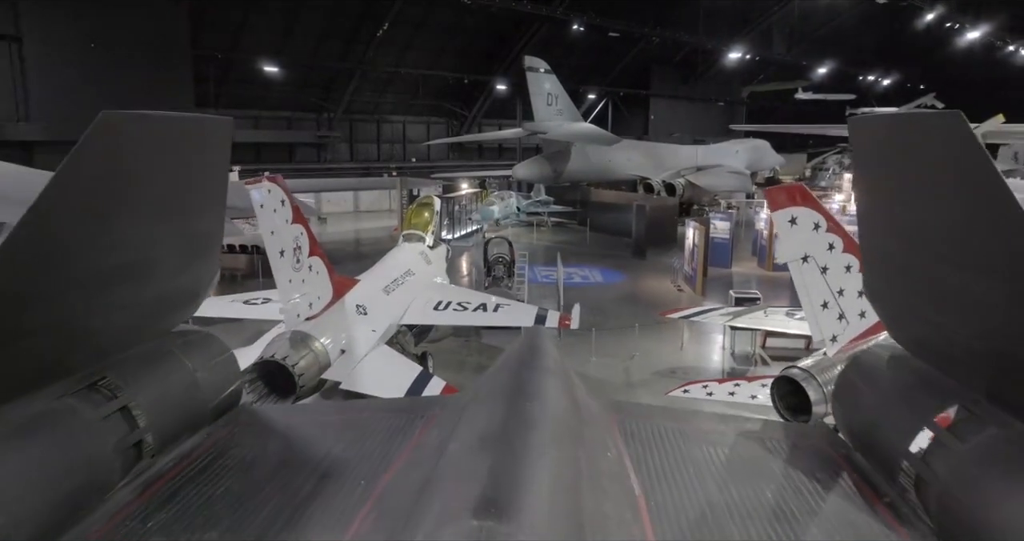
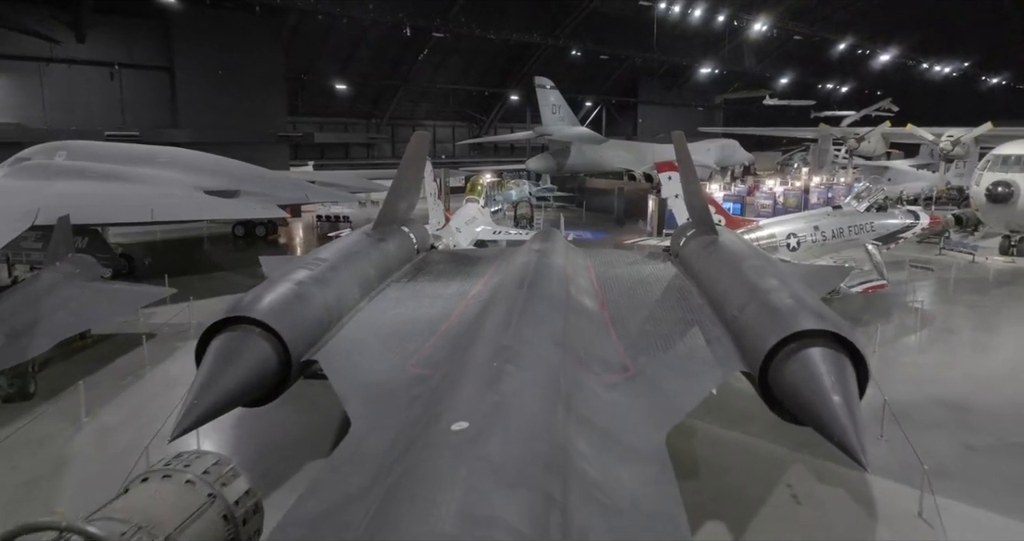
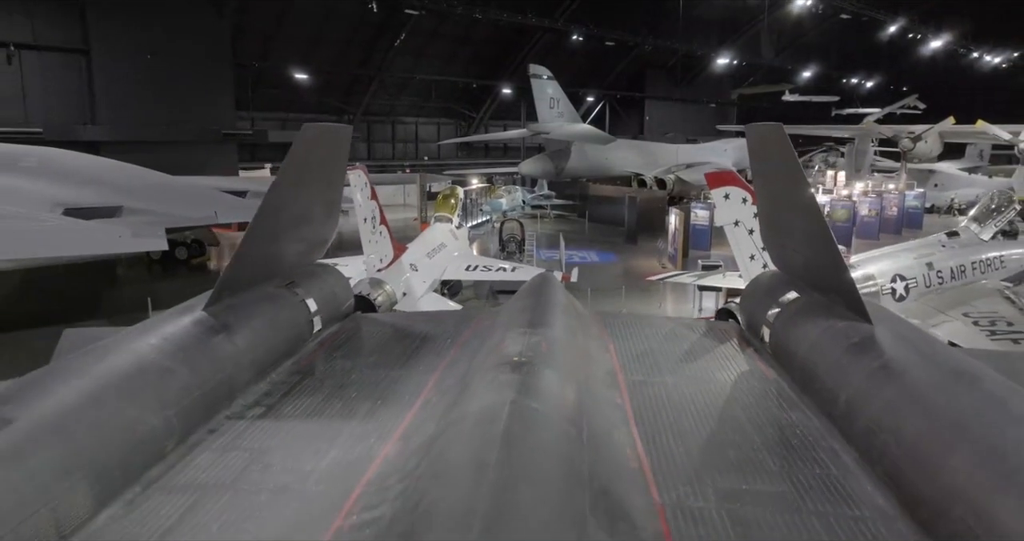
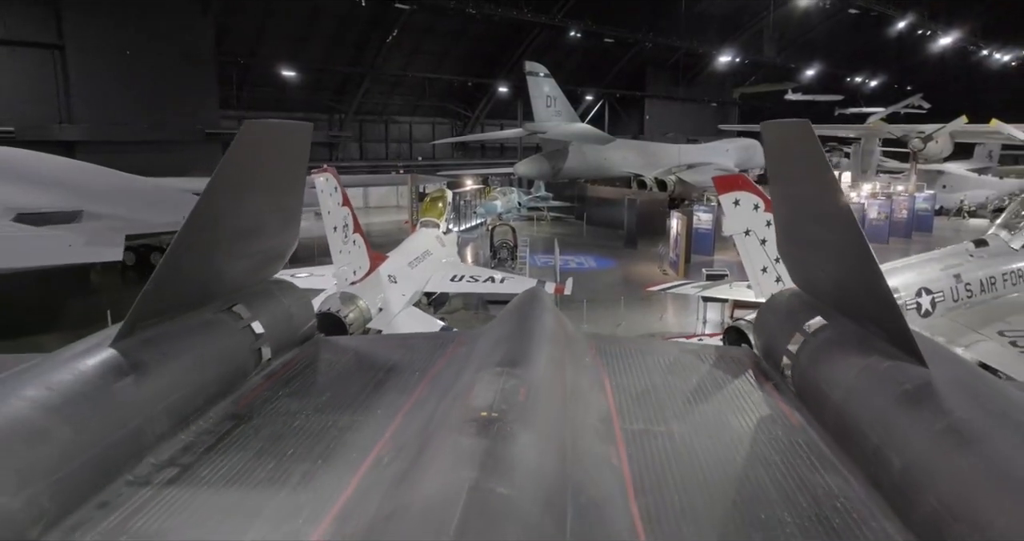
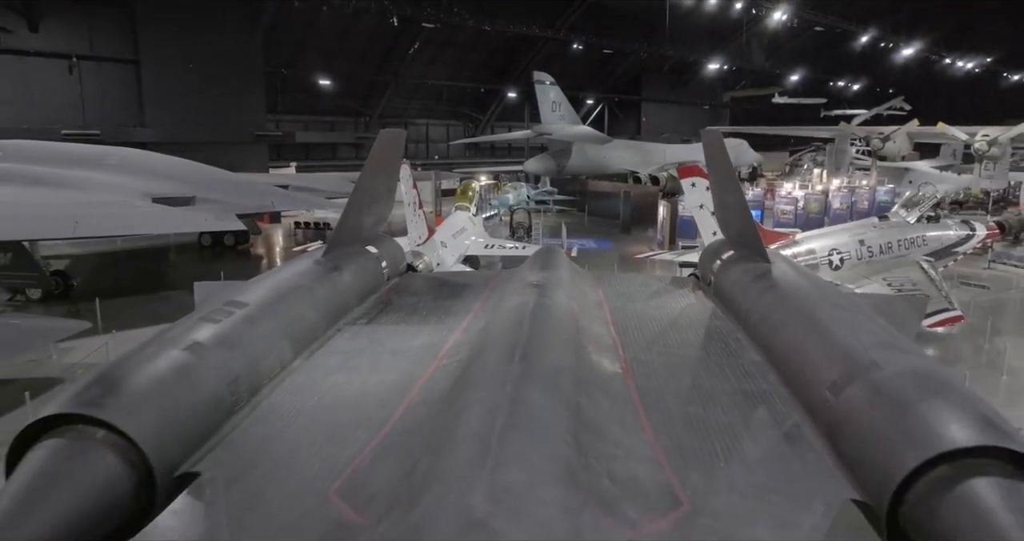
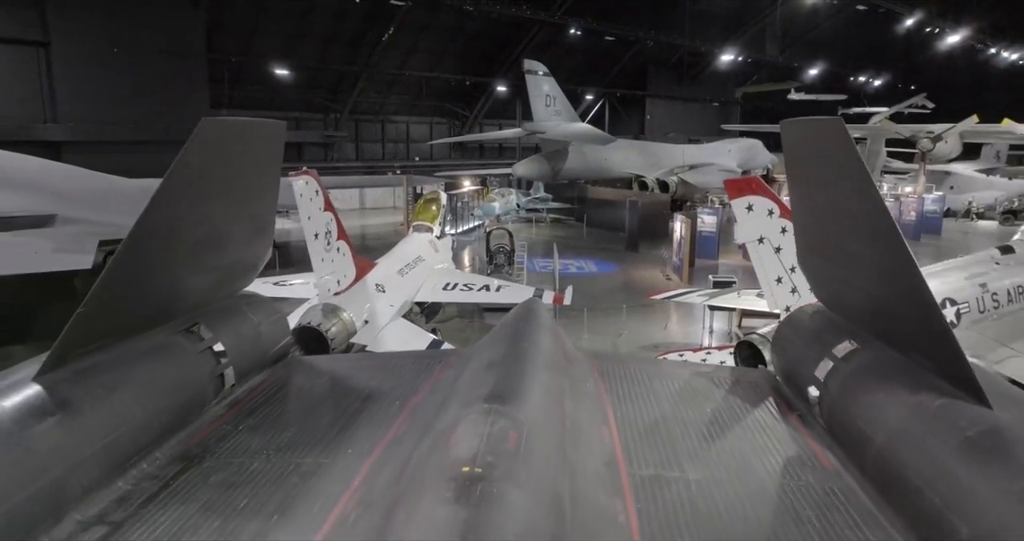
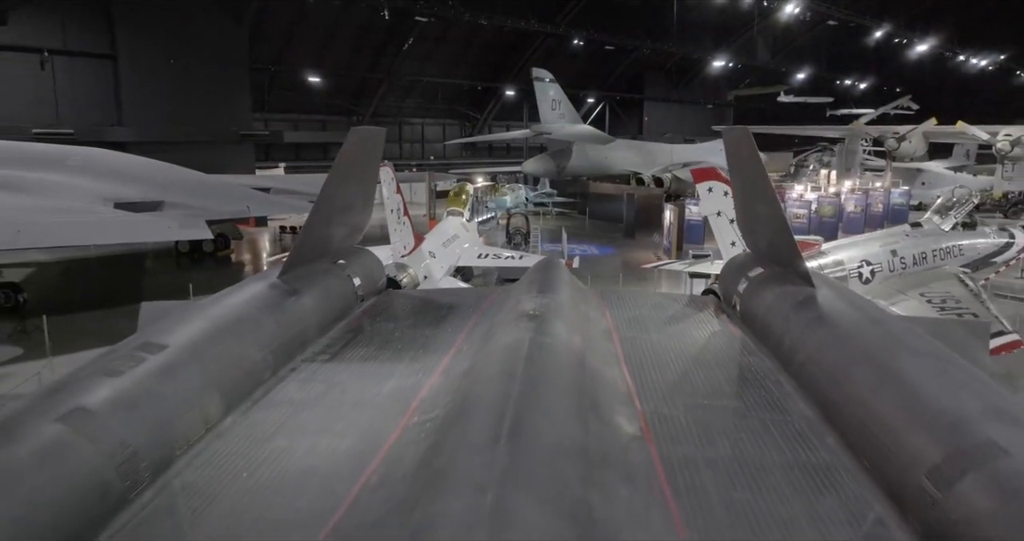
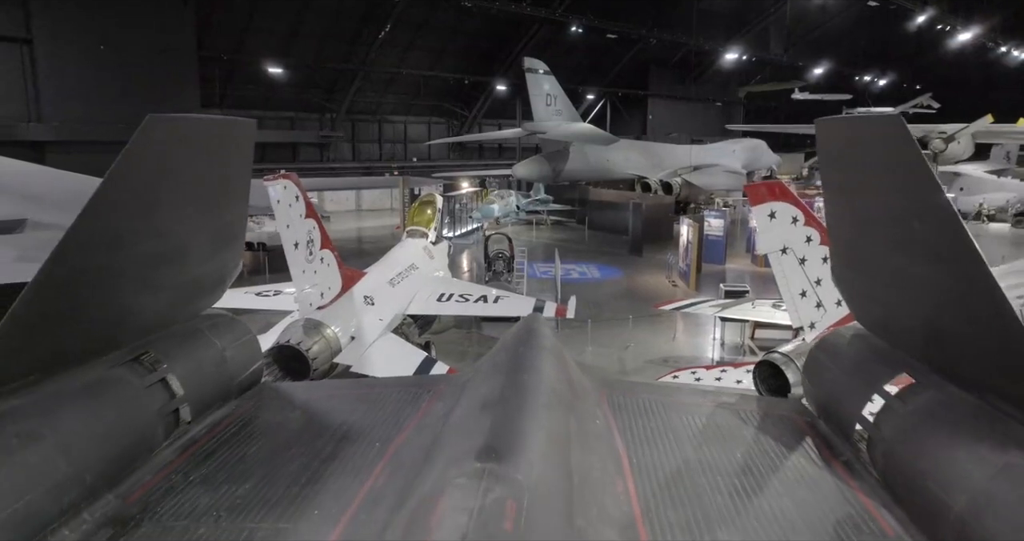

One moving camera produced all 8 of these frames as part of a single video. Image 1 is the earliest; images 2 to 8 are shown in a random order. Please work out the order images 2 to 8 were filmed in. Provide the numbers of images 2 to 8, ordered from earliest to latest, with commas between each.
8, 6, 4, 3, 7, 5, 2
